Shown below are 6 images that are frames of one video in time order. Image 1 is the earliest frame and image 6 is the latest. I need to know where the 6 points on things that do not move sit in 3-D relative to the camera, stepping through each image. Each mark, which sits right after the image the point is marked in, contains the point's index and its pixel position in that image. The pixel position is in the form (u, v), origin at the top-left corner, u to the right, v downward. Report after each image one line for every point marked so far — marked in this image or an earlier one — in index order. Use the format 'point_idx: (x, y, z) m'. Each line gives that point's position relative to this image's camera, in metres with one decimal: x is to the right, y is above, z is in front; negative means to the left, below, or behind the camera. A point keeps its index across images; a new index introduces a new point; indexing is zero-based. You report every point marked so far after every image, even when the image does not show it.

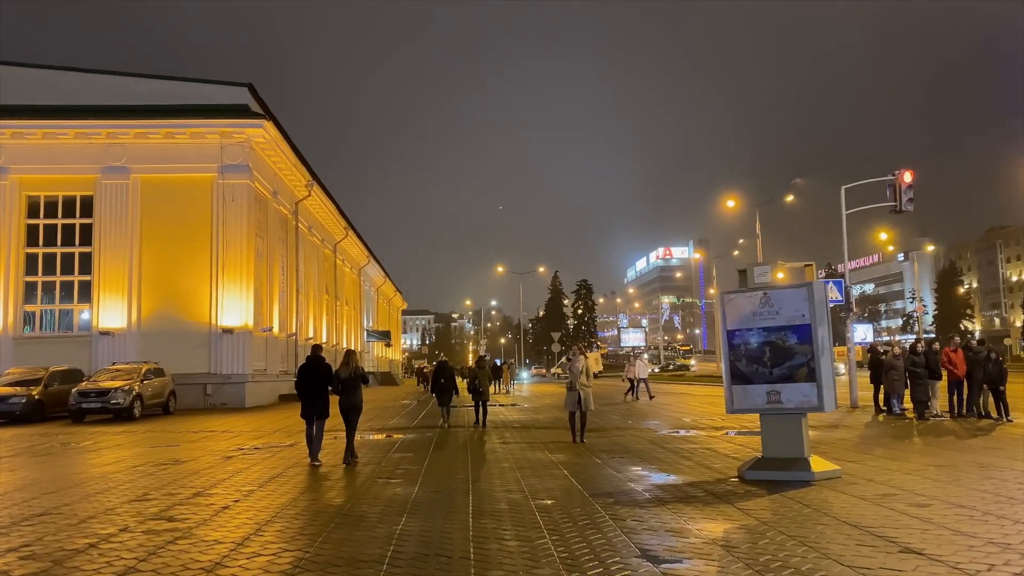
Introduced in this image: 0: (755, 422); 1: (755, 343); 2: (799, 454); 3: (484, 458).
0: (+5.9, -3.3, +17.7) m
1: (+3.2, -0.7, +9.5) m
2: (+3.7, -2.1, +9.2) m
3: (-0.5, -2.9, +12.1) m
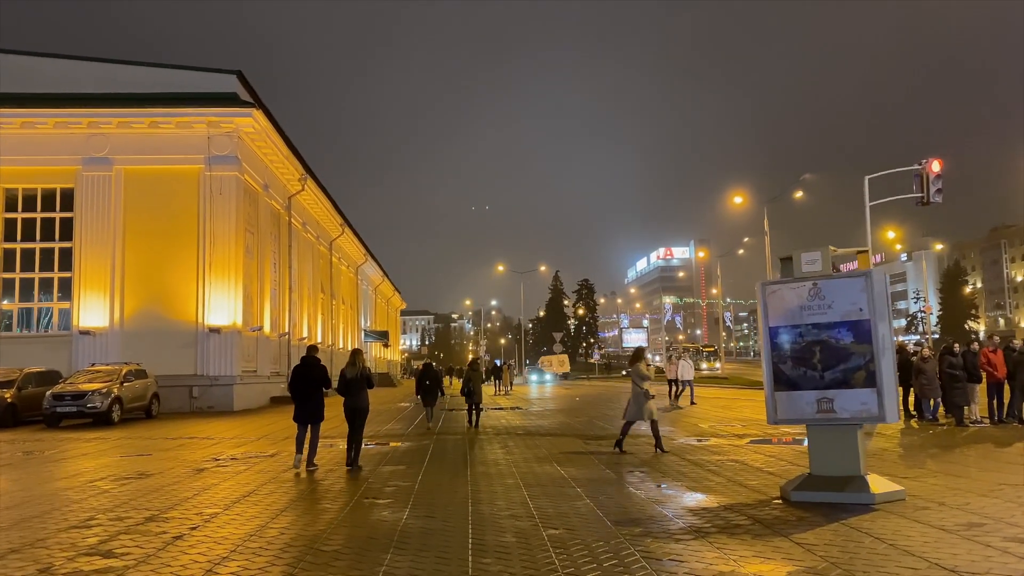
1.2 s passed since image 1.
0: (+6.0, -3.2, +16.3) m
1: (+3.3, -0.6, +8.1) m
2: (+3.8, -2.0, +7.9) m
3: (-0.5, -2.8, +10.8) m
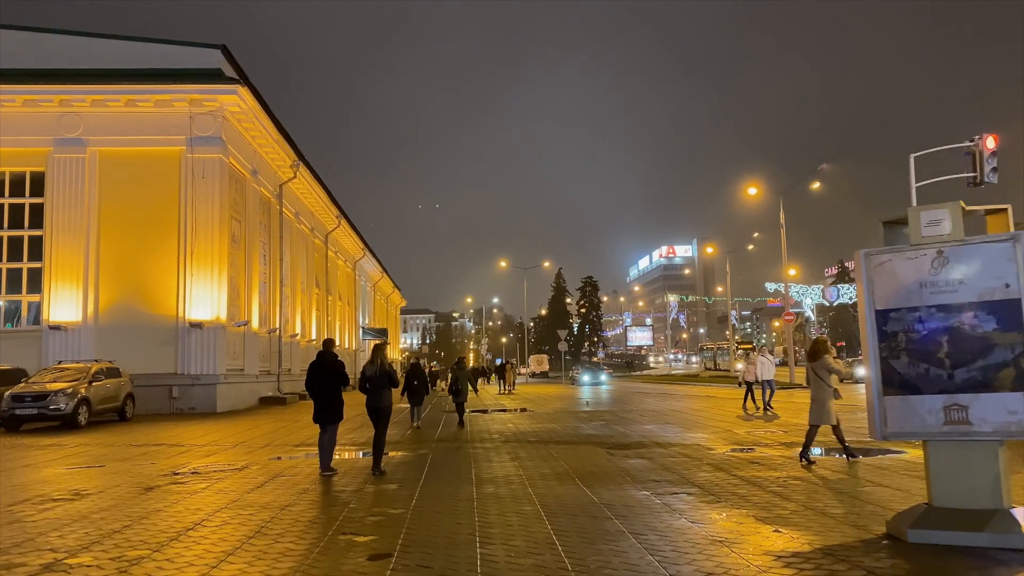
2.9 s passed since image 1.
0: (+6.2, -2.9, +14.3) m
1: (+3.5, -0.4, +6.1) m
2: (+4.0, -1.8, +5.8) m
3: (-0.3, -2.5, +8.8) m
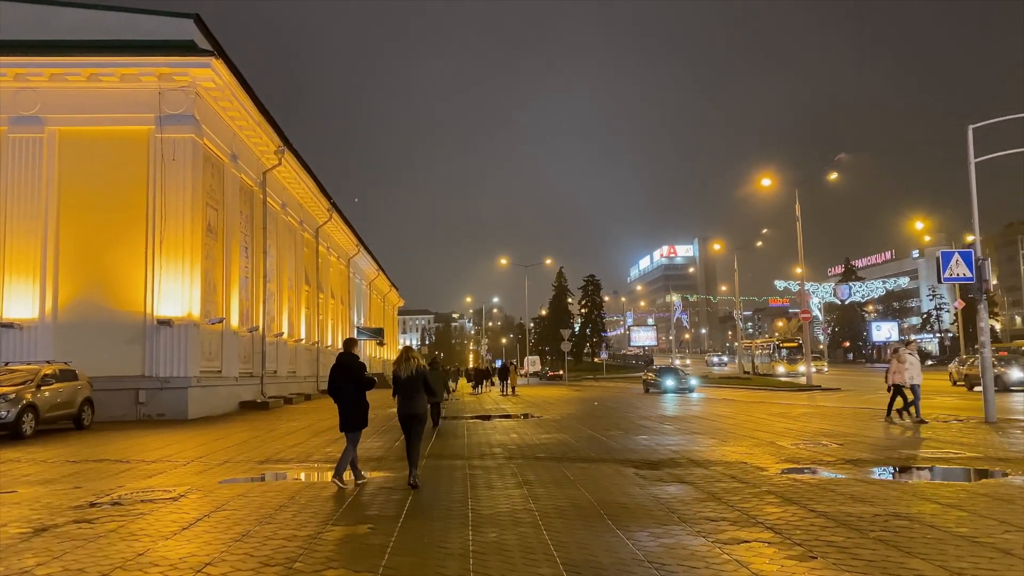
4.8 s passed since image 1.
0: (+6.3, -2.7, +12.0) m
1: (+3.6, -0.1, +3.8) m
2: (+4.0, -1.5, +3.5) m
3: (-0.2, -2.3, +6.4) m
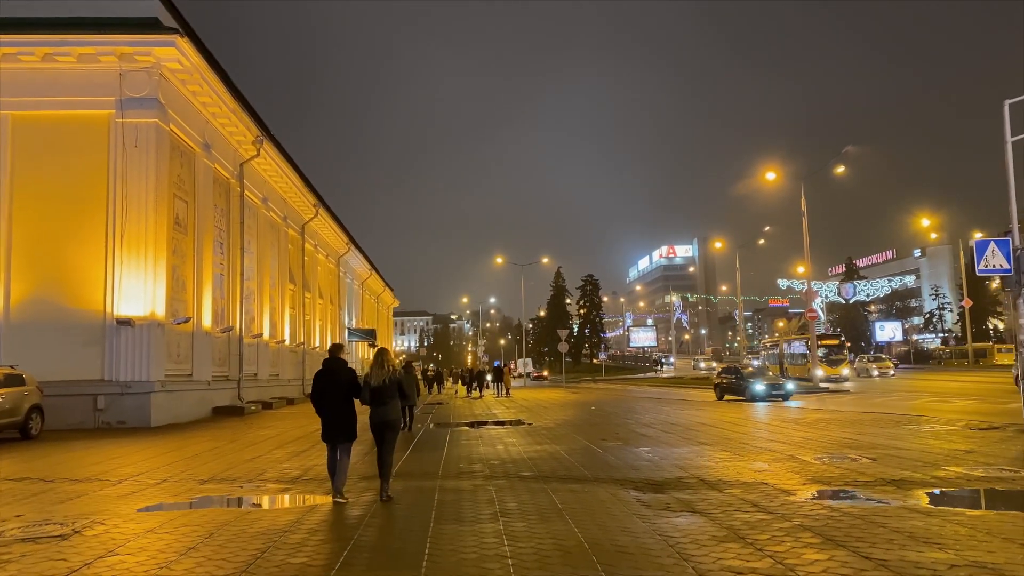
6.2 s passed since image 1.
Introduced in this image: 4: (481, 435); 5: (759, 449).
0: (+6.0, -2.6, +10.3) m
1: (+3.3, 0.0, +2.1) m
2: (+3.8, -1.4, +1.8) m
3: (-0.4, -2.1, +4.8) m
4: (-0.8, -3.5, +17.0) m
5: (+4.5, -2.8, +12.7) m
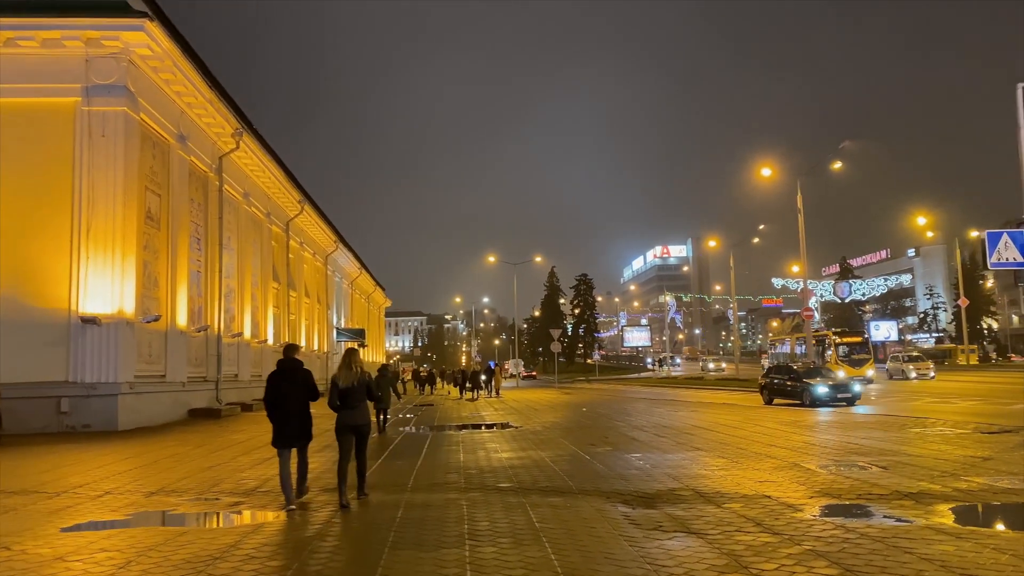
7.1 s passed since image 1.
0: (+5.7, -2.5, +9.4) m
1: (+3.1, +0.1, +1.2) m
2: (+3.5, -1.3, +0.9) m
3: (-0.7, -2.0, +3.8) m
4: (-1.1, -3.4, +16.0) m
5: (+4.1, -2.8, +11.8) m
